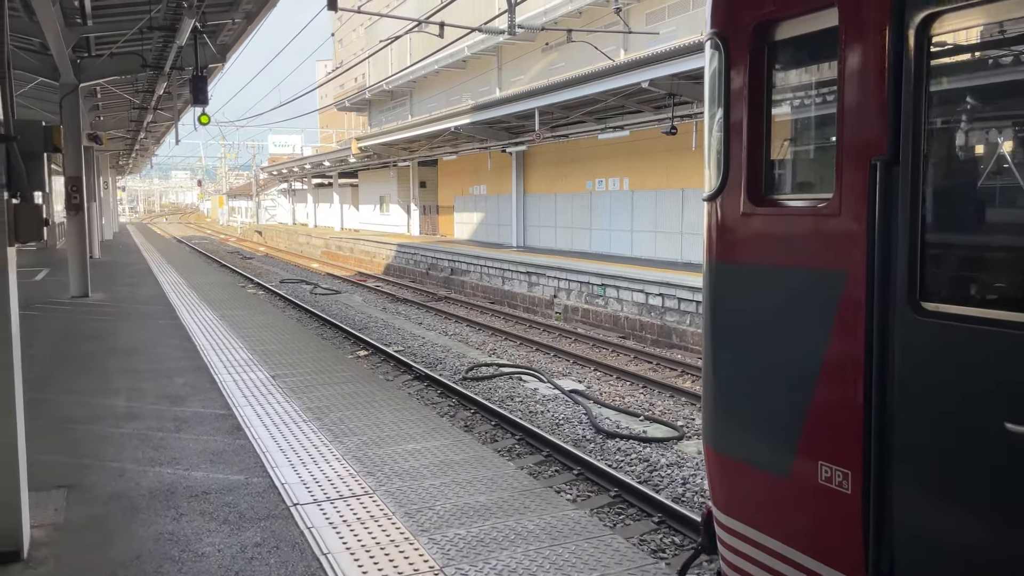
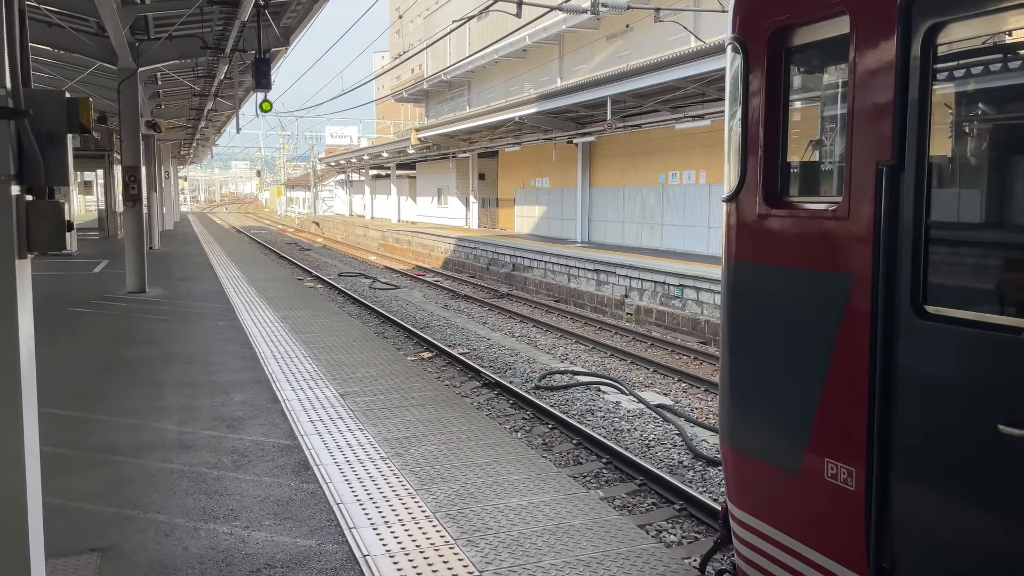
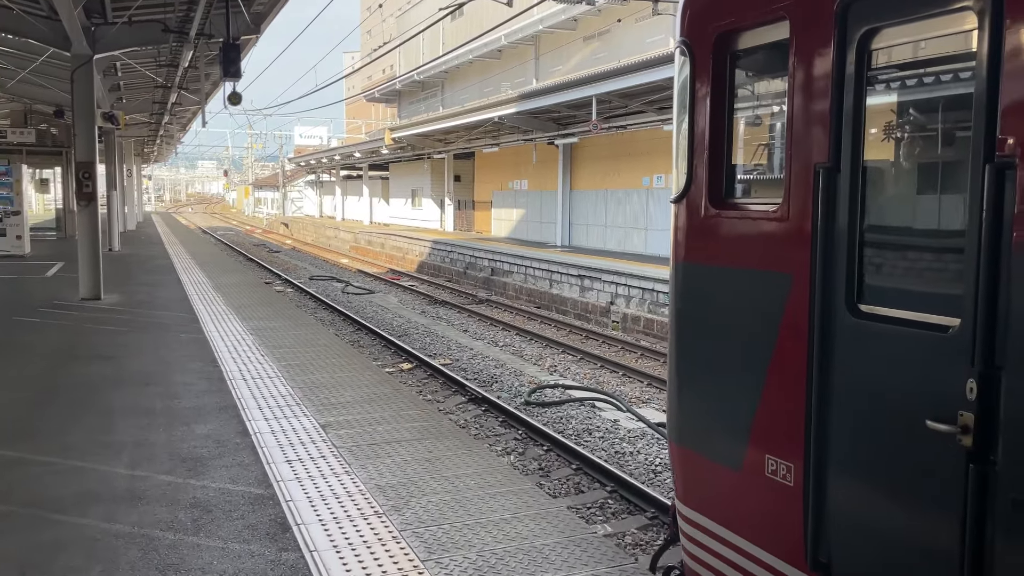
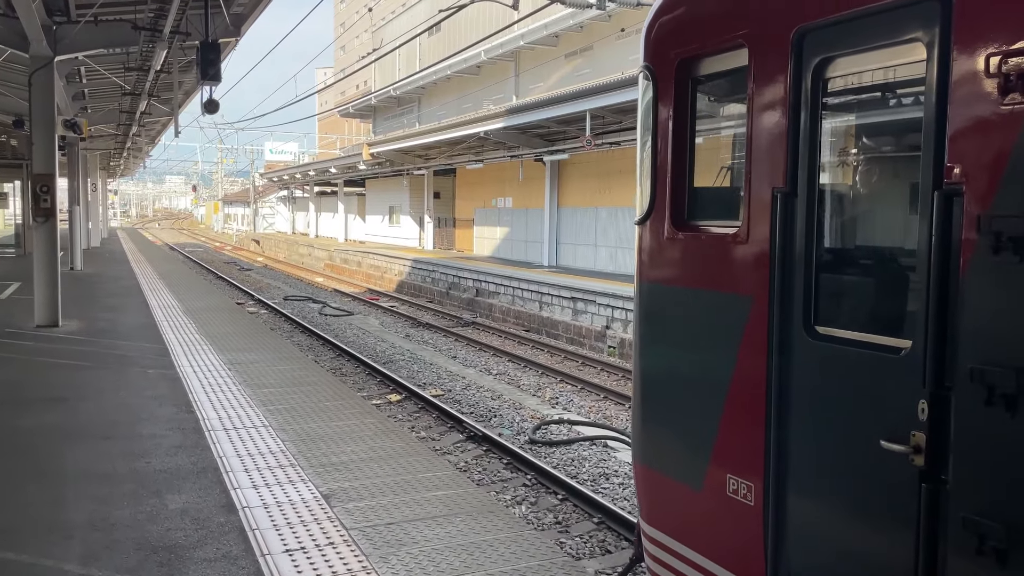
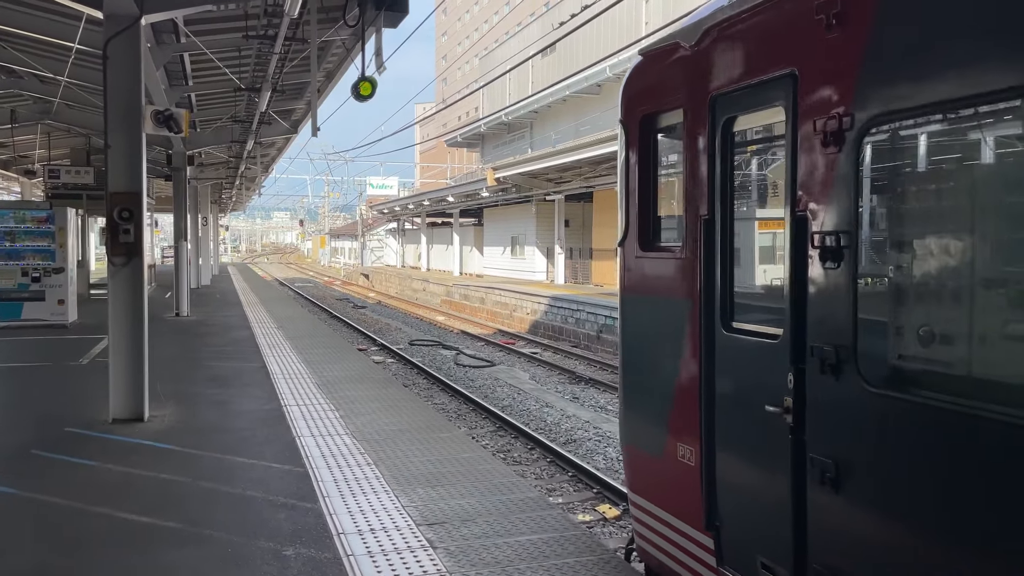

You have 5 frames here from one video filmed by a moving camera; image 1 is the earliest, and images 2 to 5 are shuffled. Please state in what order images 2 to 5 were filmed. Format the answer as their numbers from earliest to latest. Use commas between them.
2, 3, 4, 5
